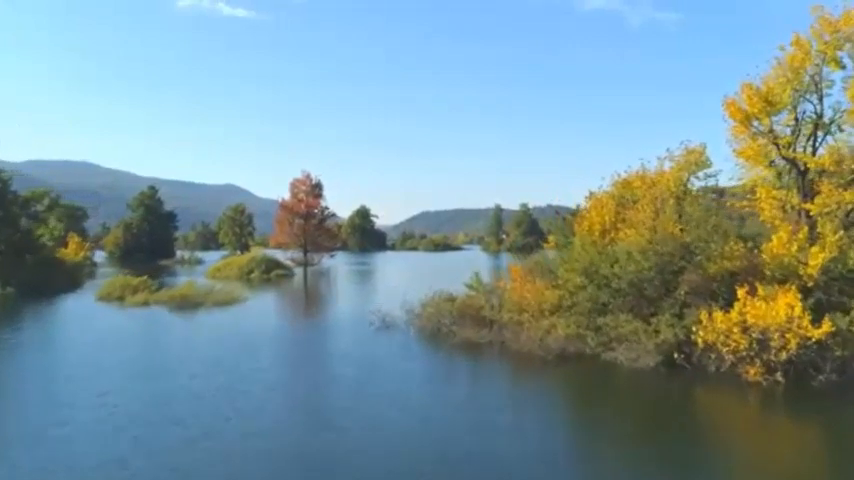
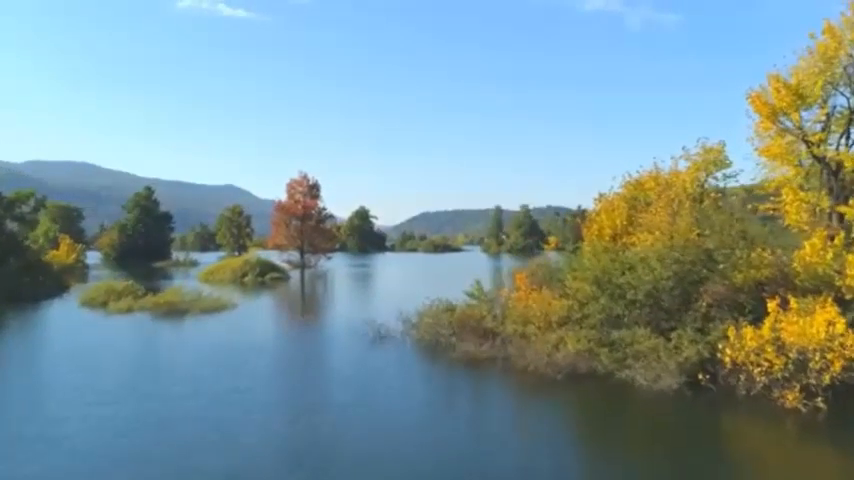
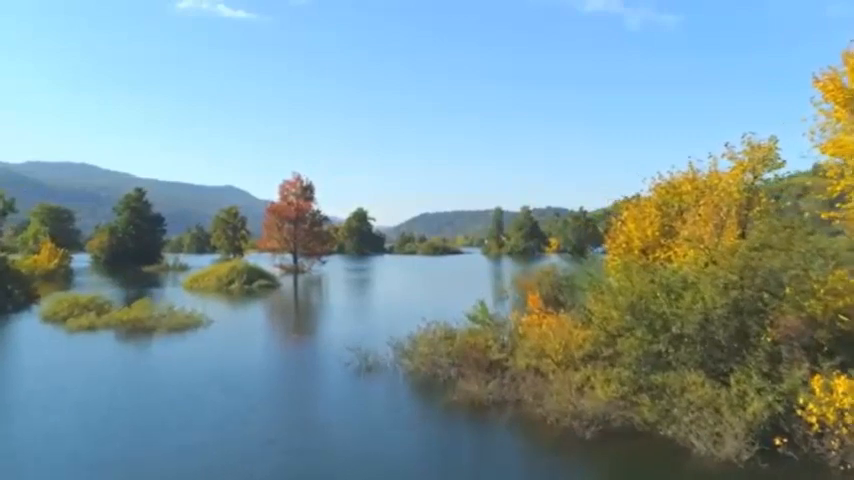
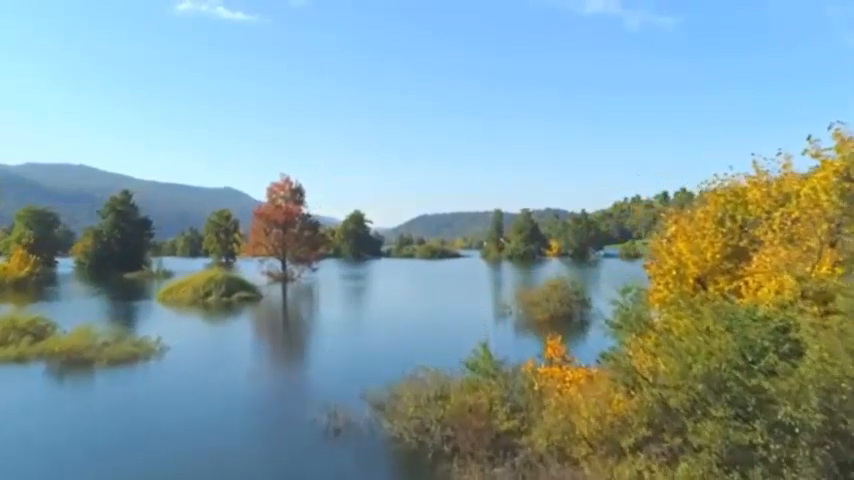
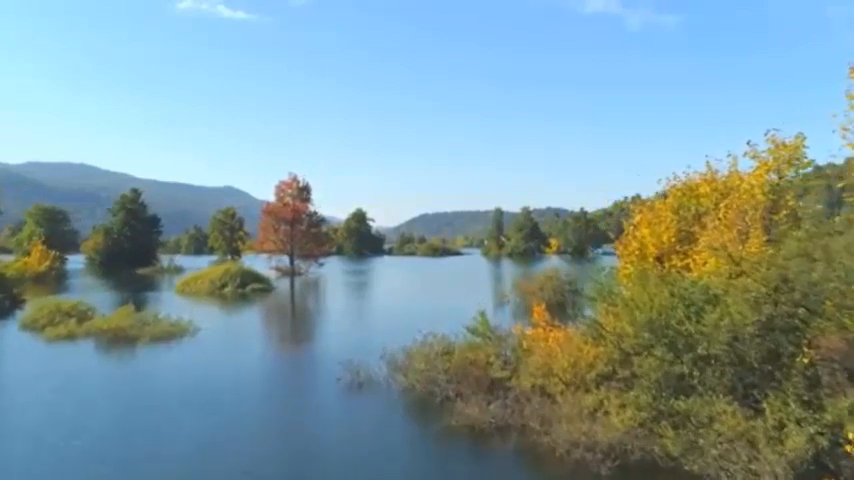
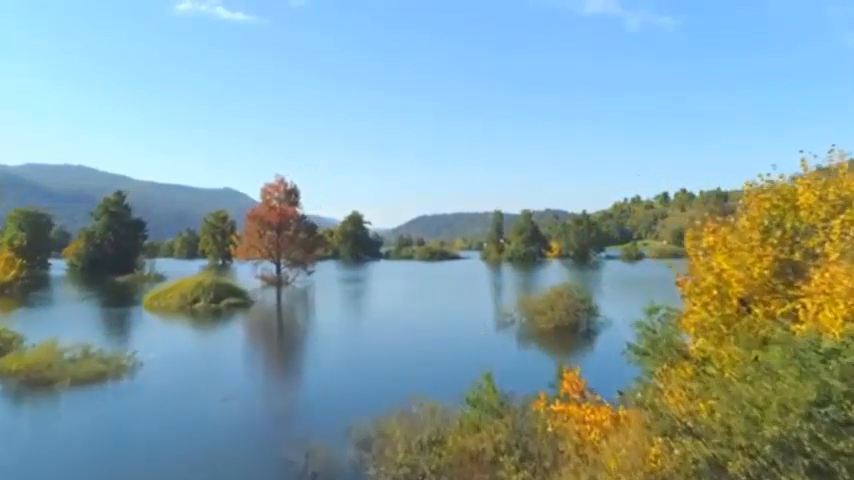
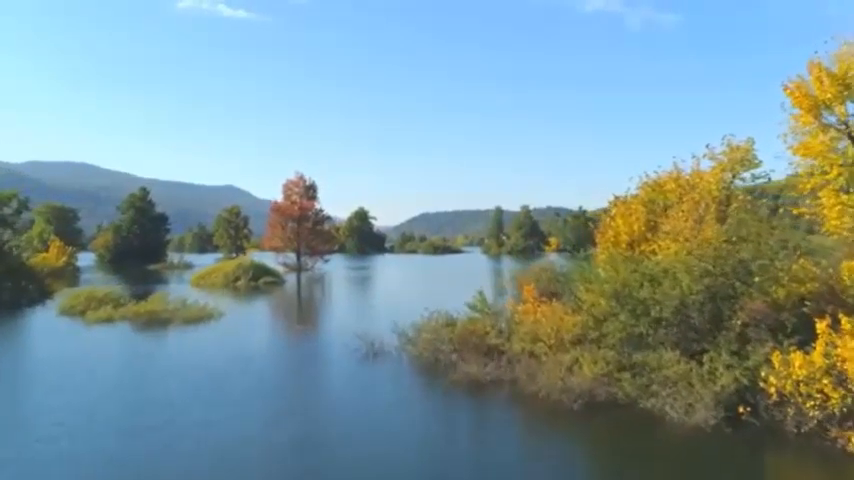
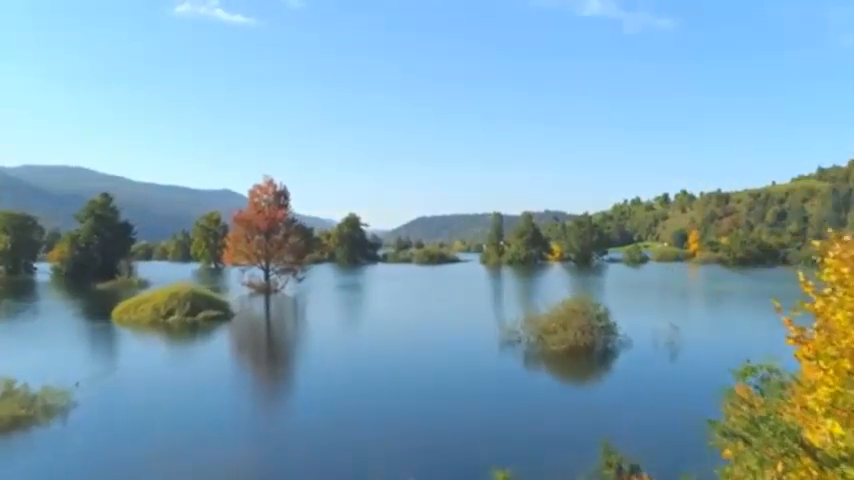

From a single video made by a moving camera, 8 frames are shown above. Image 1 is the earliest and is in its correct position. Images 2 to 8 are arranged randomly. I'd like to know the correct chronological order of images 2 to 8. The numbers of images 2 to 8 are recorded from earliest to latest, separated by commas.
2, 7, 3, 5, 4, 6, 8
